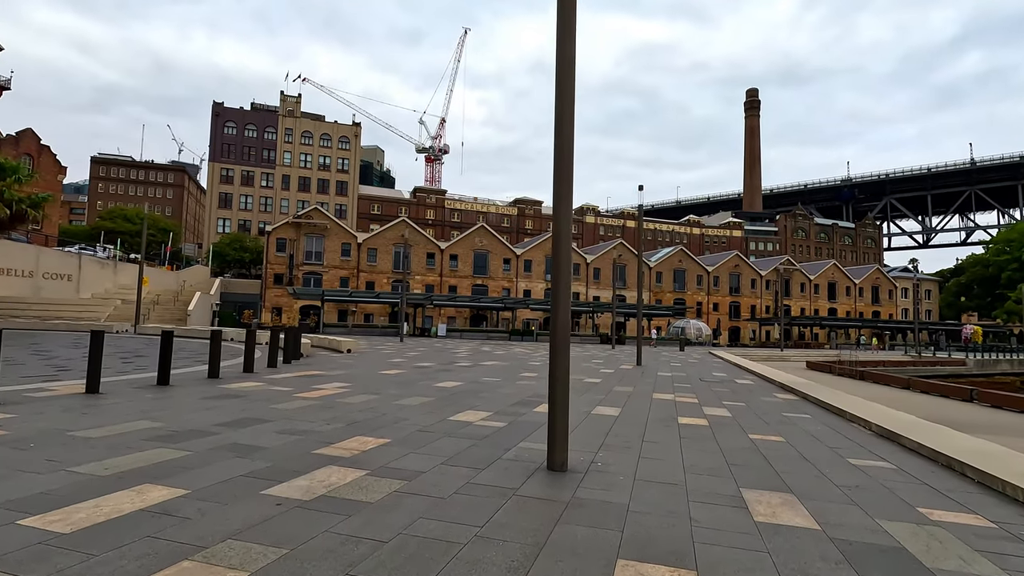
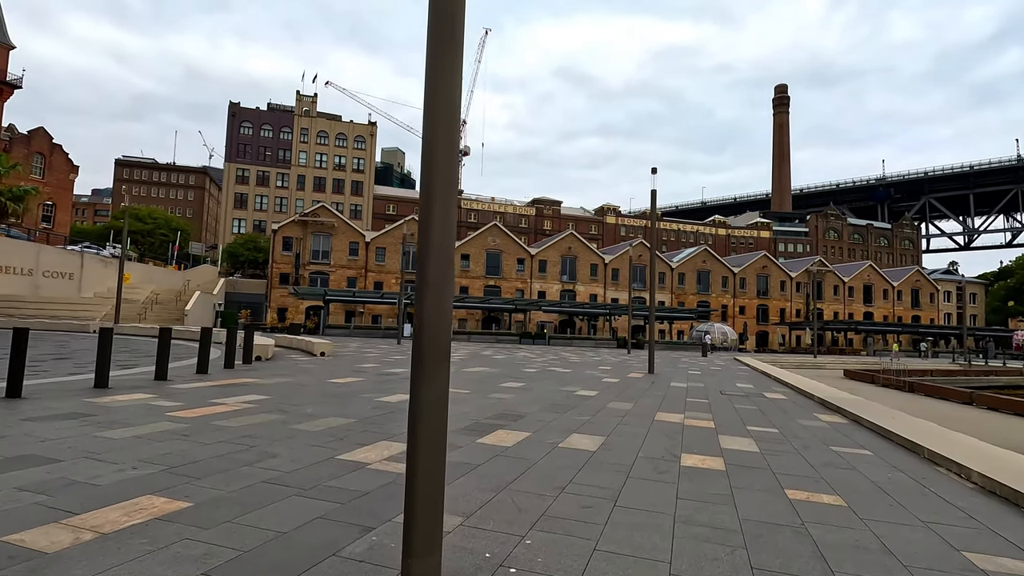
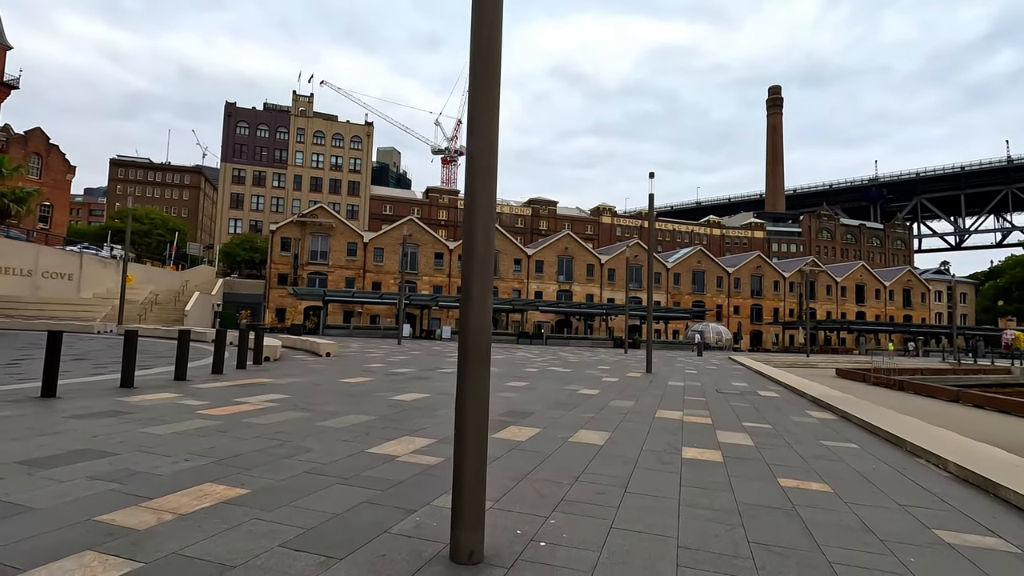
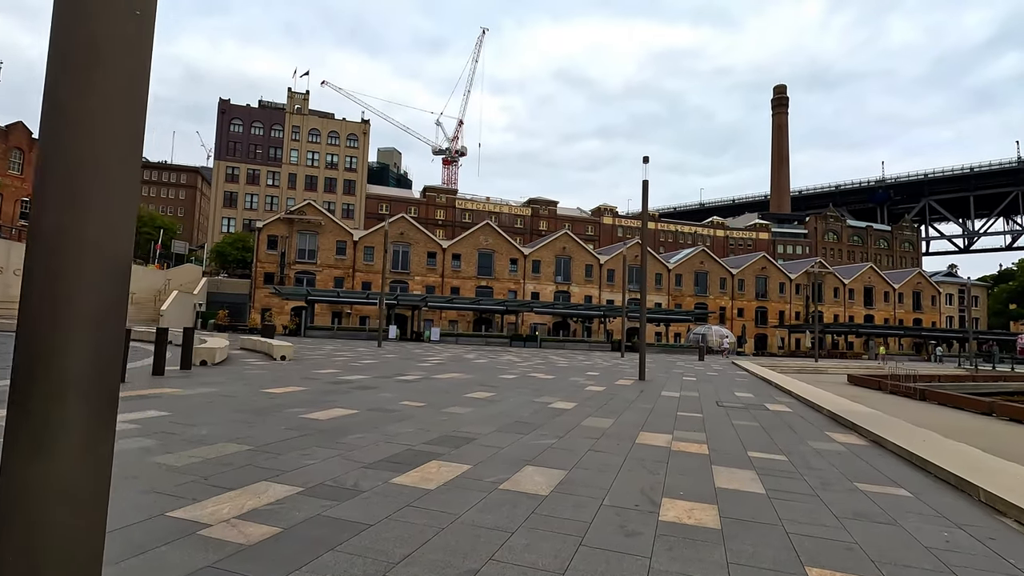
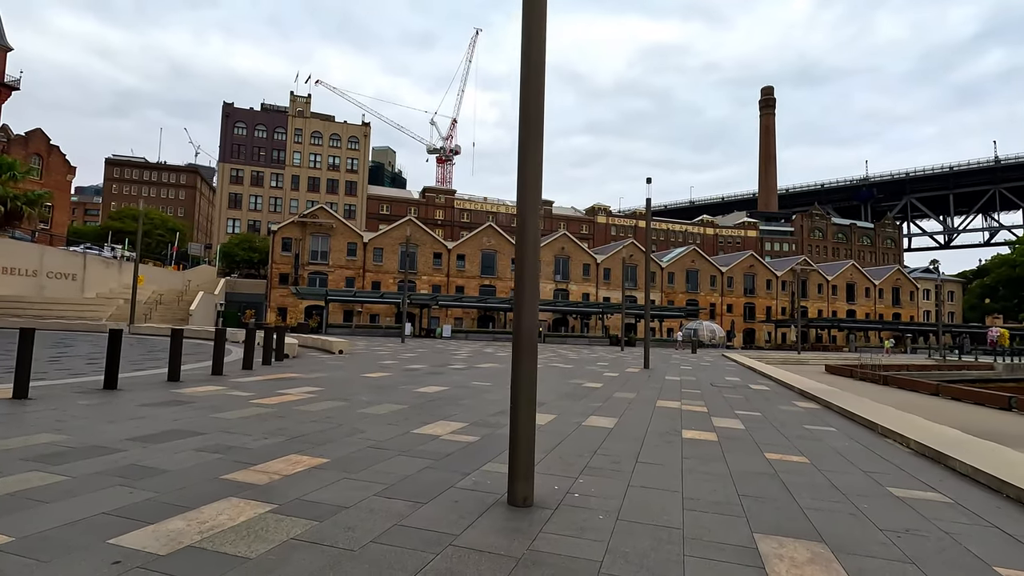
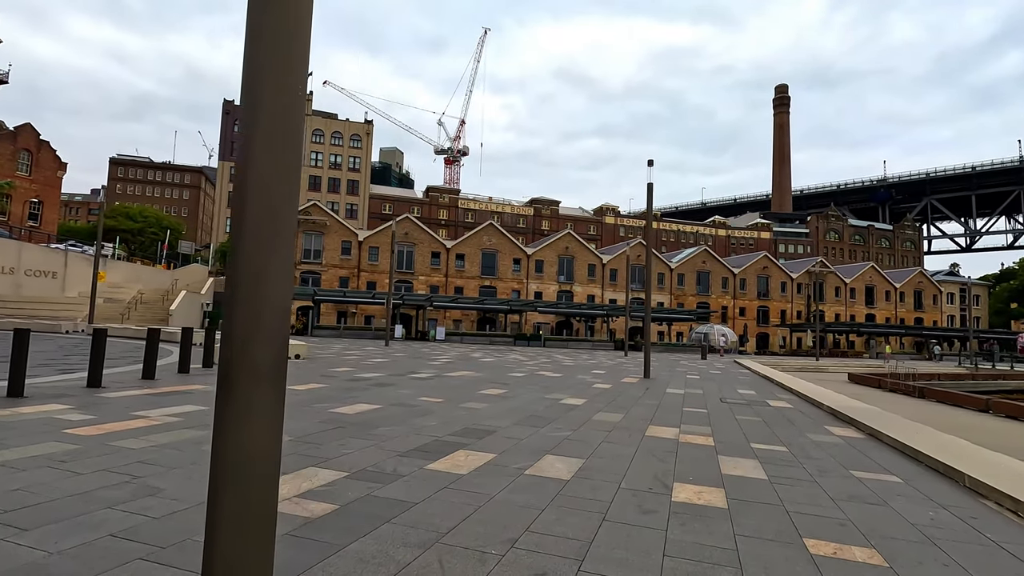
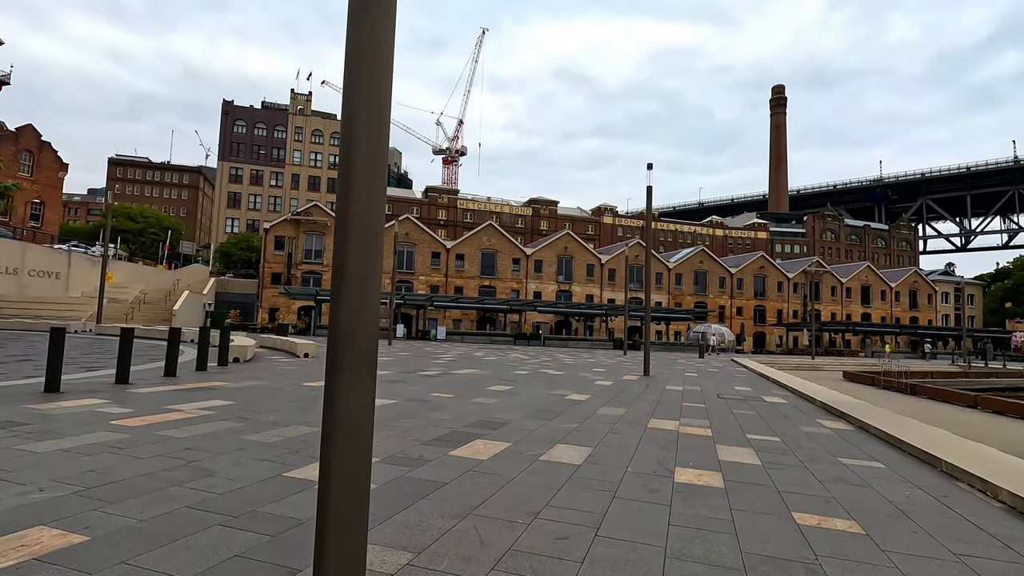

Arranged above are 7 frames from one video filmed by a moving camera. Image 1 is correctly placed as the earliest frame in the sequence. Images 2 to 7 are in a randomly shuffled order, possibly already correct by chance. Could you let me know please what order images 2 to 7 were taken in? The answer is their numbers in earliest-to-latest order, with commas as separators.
5, 3, 2, 7, 6, 4
